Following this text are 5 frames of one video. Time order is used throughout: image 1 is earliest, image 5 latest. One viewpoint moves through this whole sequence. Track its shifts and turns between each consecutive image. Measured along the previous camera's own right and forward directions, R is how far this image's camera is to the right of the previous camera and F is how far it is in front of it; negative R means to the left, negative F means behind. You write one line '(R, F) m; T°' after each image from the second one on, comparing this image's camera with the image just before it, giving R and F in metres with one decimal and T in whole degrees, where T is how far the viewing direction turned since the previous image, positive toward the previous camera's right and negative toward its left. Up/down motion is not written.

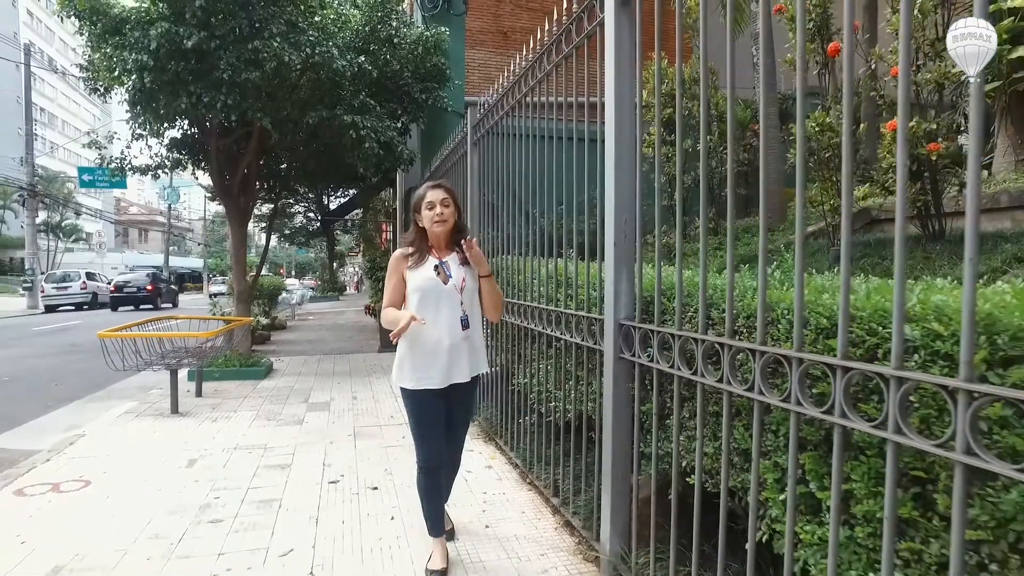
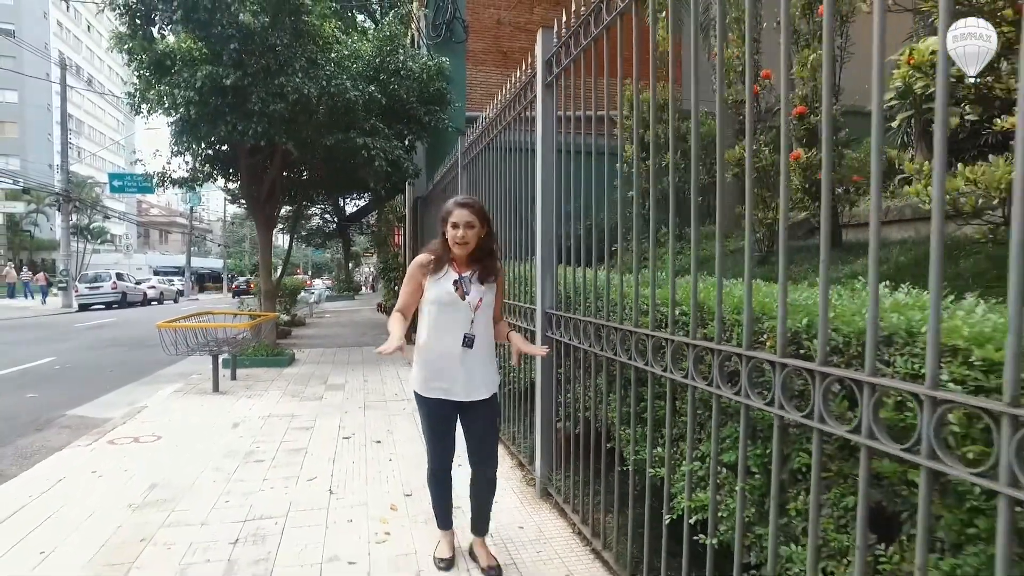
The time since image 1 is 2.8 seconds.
(+0.3, -1.1) m; -1°
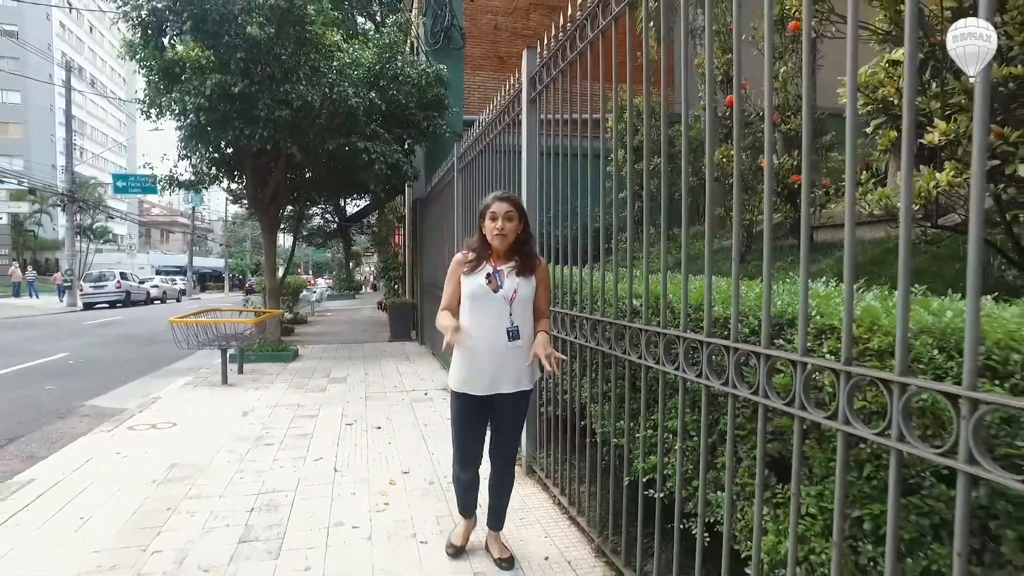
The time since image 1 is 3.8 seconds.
(+0.1, -0.4) m; 0°
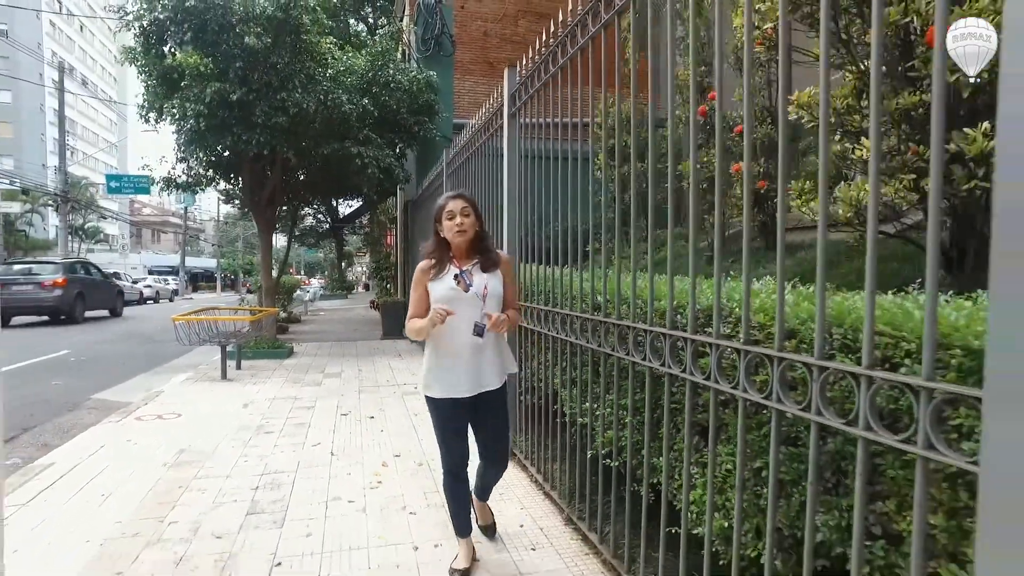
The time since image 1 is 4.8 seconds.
(+0.1, -0.4) m; +1°
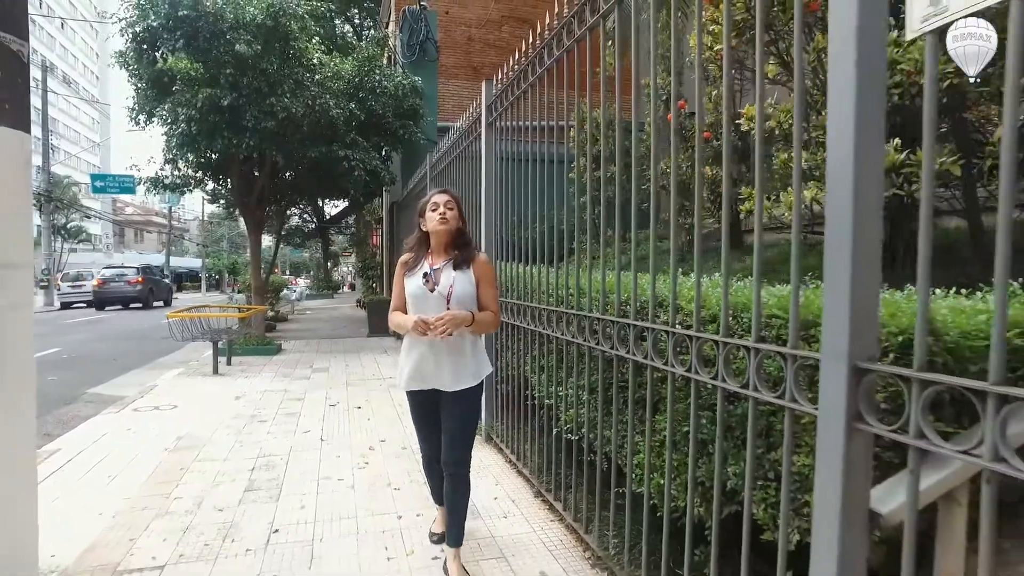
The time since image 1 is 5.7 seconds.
(+0.1, -0.4) m; +1°
